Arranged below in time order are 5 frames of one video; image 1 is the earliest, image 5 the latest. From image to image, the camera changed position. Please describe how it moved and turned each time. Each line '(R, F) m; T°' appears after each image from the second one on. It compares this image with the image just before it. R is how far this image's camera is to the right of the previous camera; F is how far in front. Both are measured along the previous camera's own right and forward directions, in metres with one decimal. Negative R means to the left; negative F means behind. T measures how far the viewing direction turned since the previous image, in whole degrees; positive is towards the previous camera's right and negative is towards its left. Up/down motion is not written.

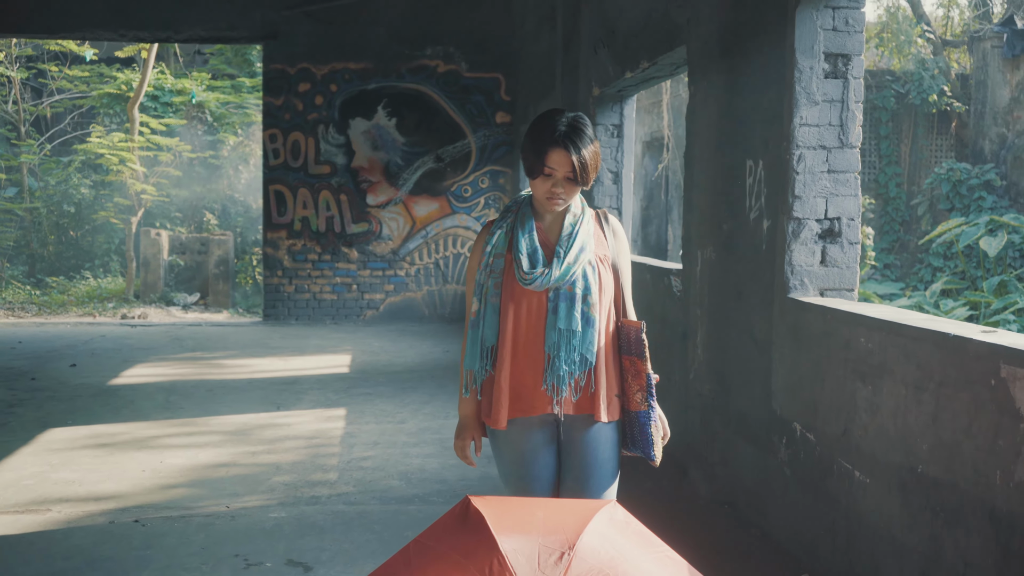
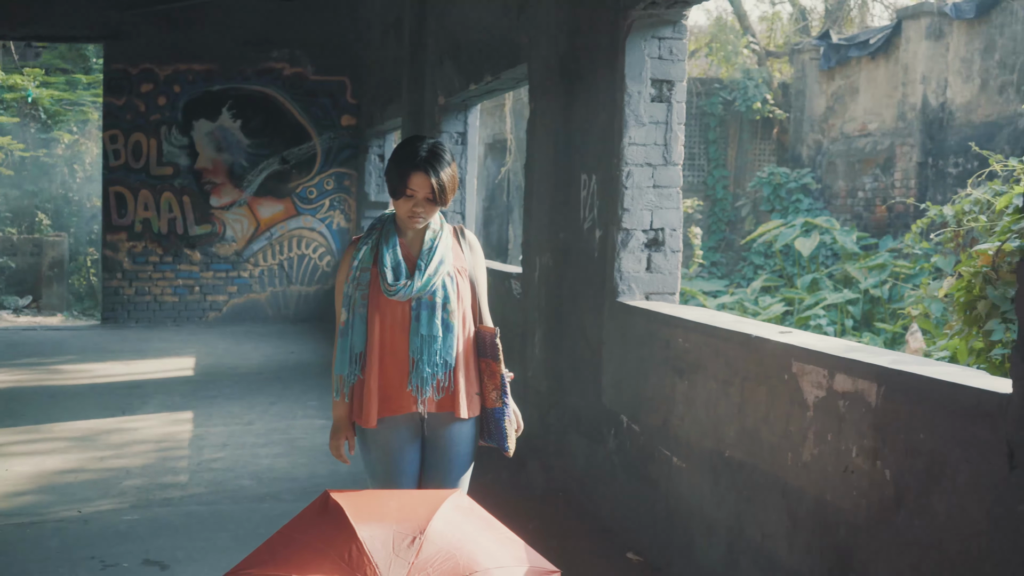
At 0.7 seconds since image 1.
(0.0, -0.2) m; +8°
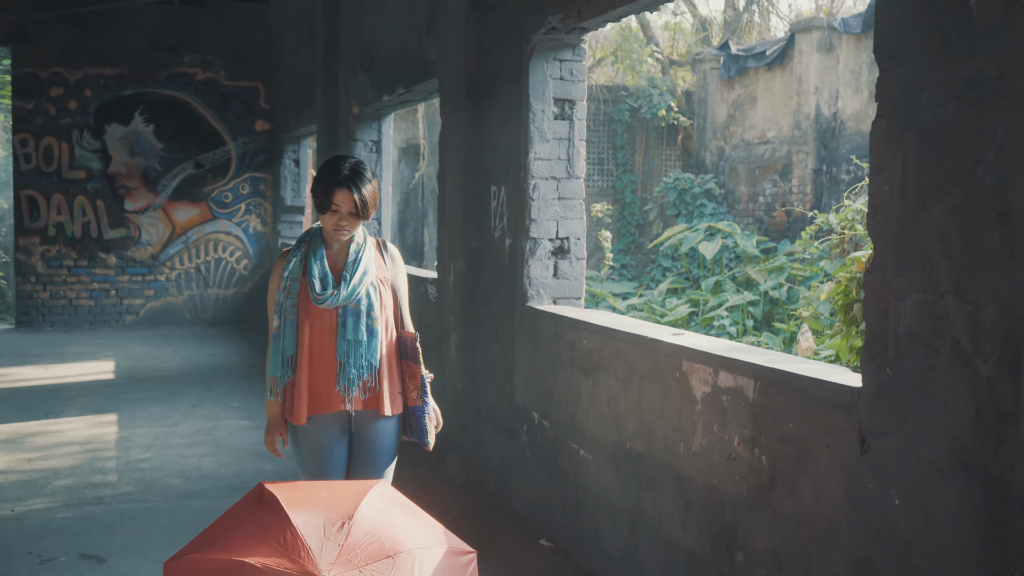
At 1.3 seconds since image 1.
(0.0, -0.3) m; +4°
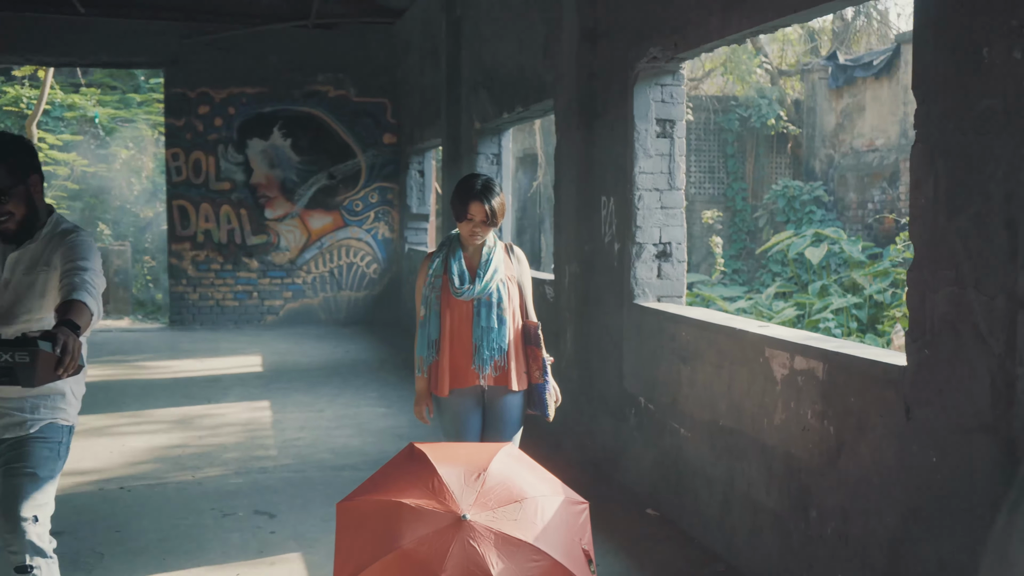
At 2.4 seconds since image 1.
(0.0, -0.6) m; -6°
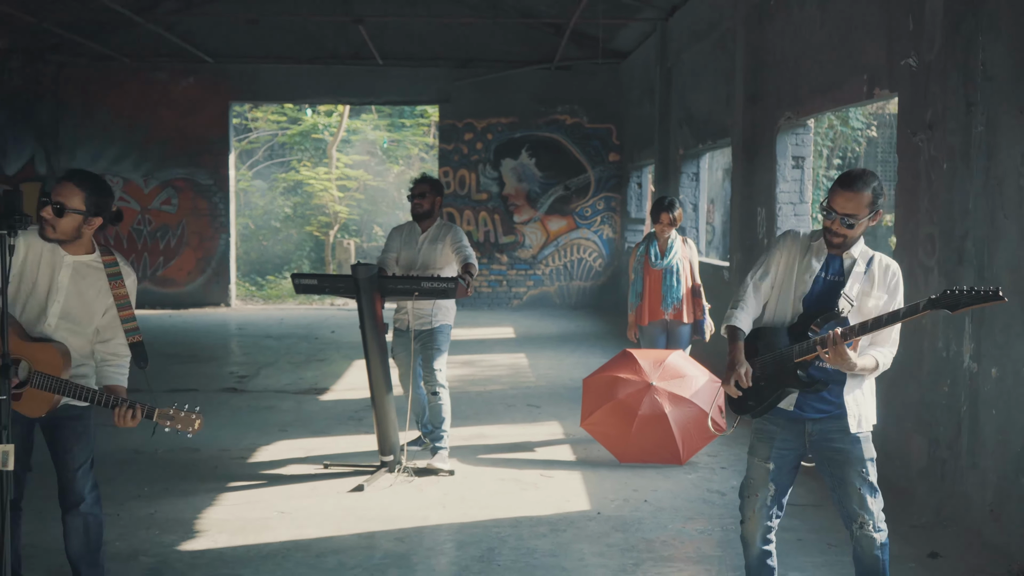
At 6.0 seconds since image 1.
(+0.3, -2.5) m; -11°
